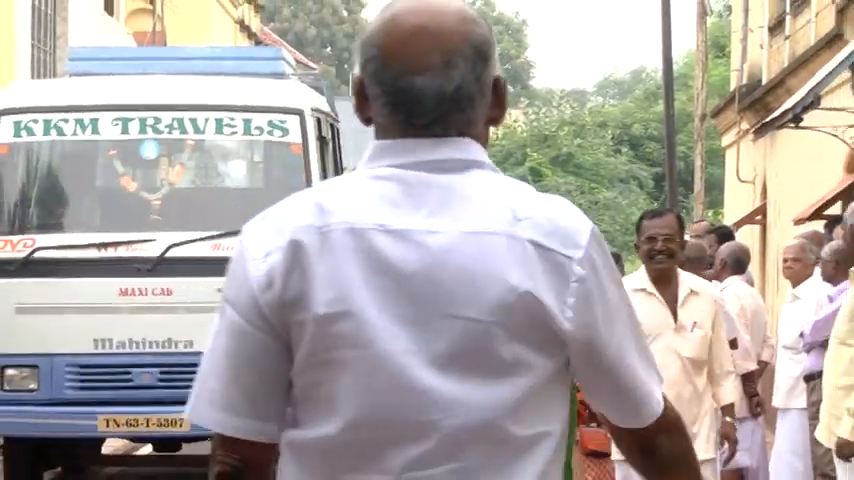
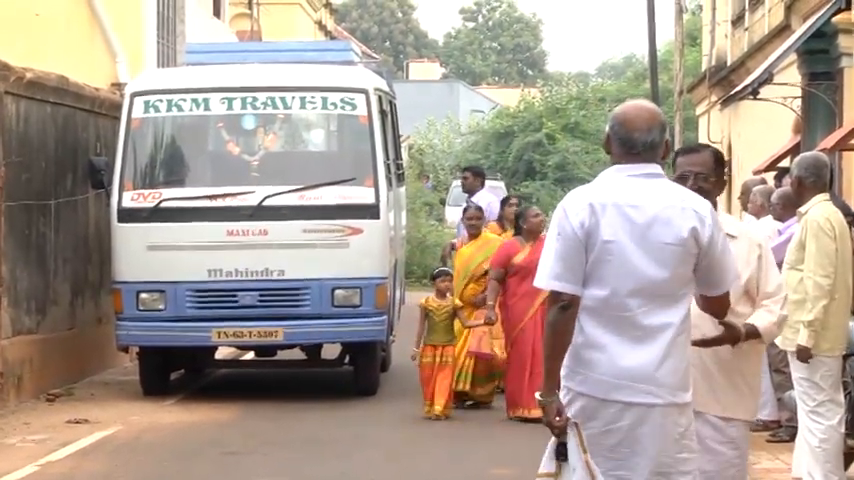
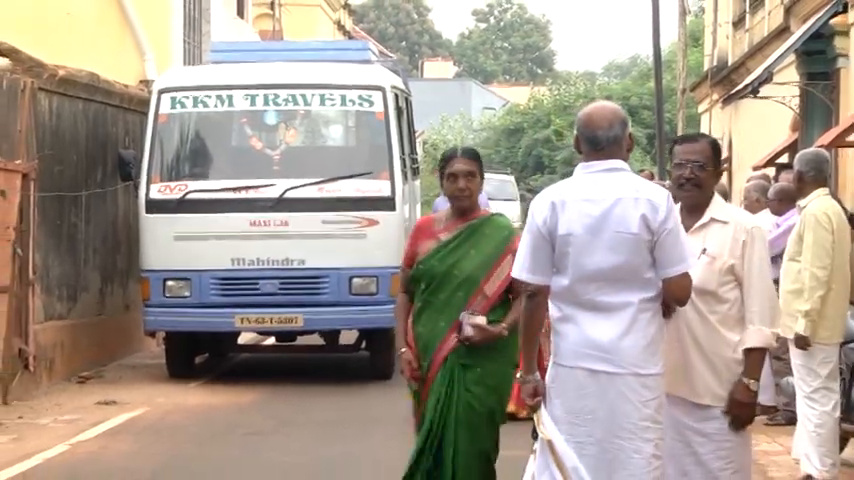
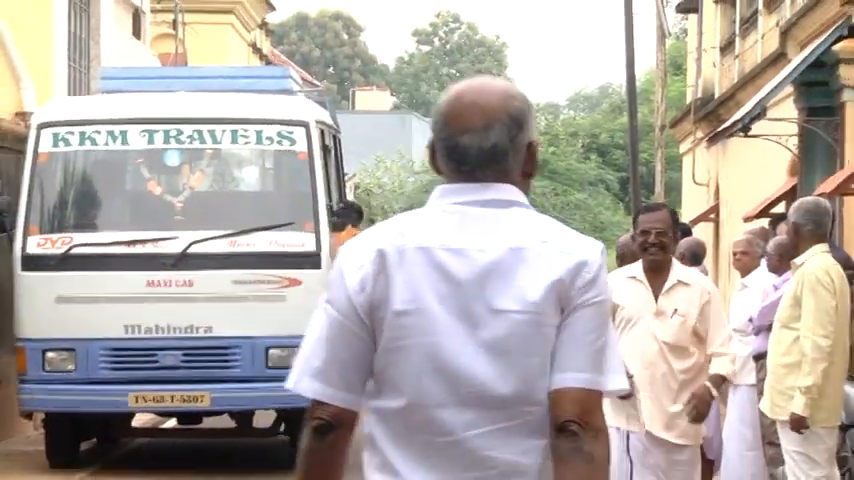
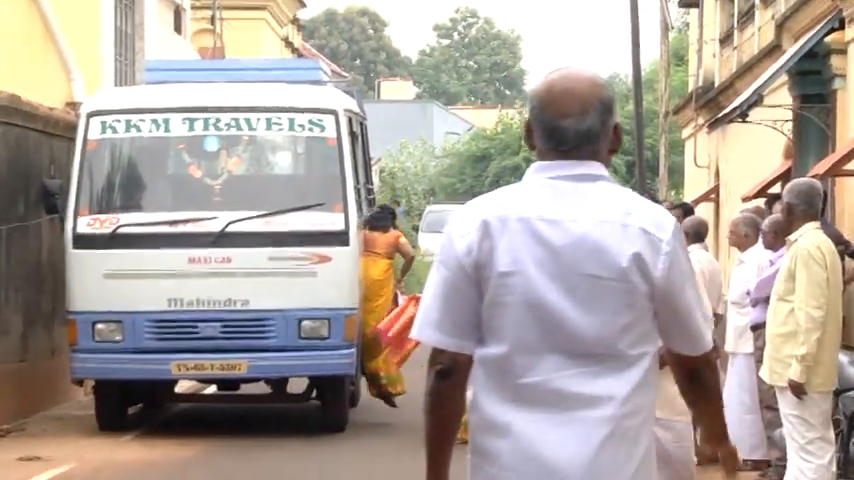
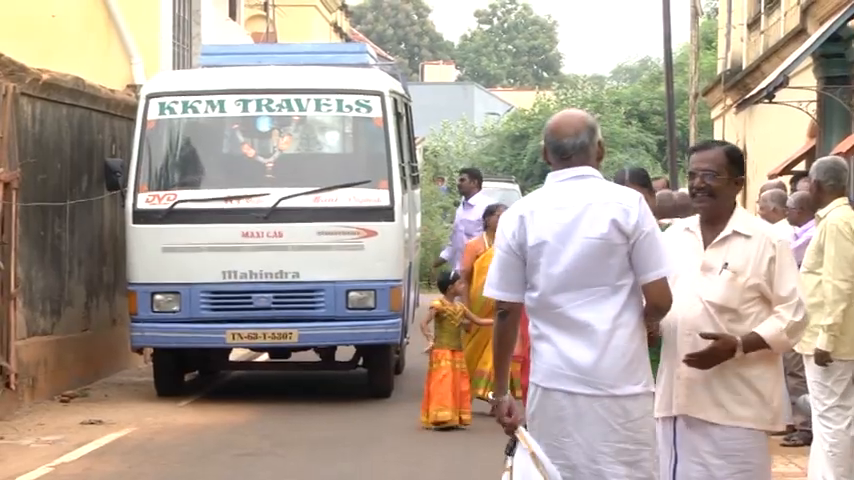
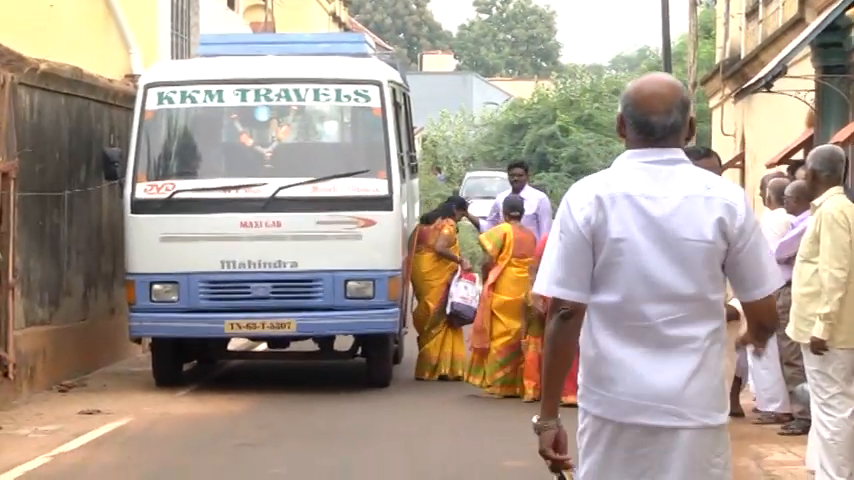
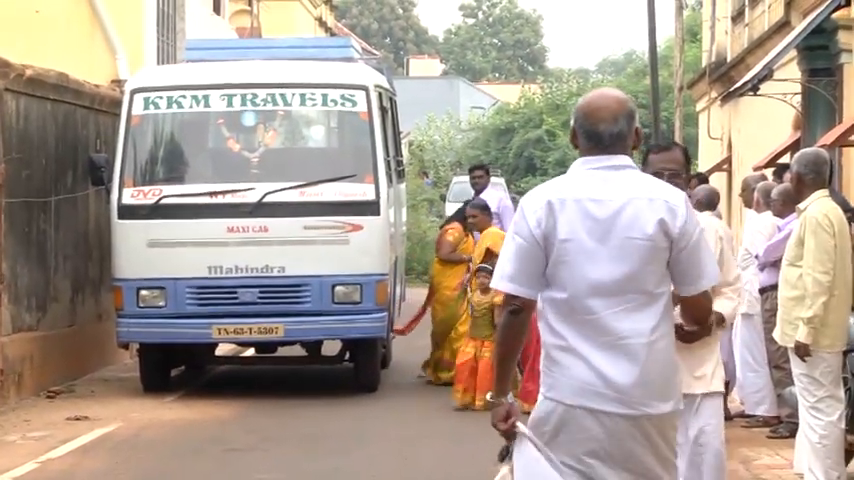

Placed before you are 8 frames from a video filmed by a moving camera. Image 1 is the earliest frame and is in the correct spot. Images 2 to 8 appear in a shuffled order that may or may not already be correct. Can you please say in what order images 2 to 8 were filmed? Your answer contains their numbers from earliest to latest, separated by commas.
4, 5, 7, 8, 2, 6, 3
